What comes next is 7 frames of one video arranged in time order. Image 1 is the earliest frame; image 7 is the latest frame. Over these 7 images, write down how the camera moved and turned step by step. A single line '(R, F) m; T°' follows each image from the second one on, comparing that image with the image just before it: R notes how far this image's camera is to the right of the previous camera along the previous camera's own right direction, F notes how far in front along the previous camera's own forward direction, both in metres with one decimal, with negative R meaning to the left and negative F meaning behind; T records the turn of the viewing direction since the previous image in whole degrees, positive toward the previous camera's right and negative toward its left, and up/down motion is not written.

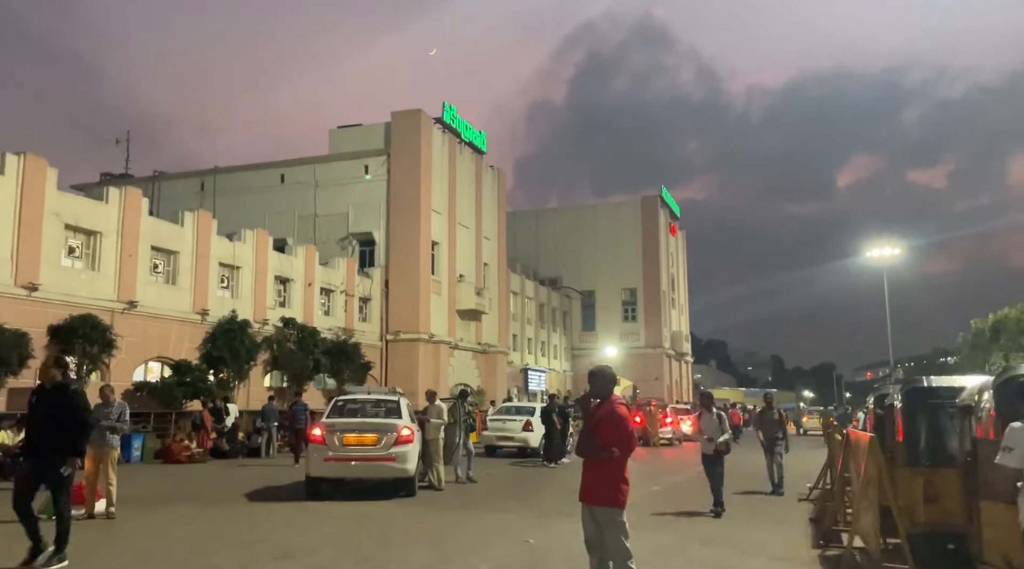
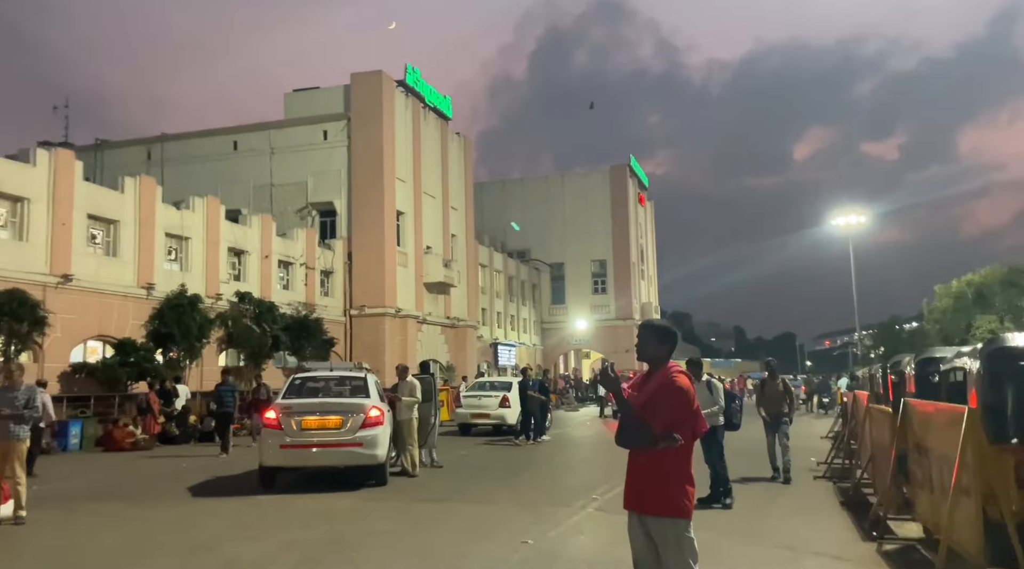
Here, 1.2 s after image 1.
(0.0, +1.4) m; +2°
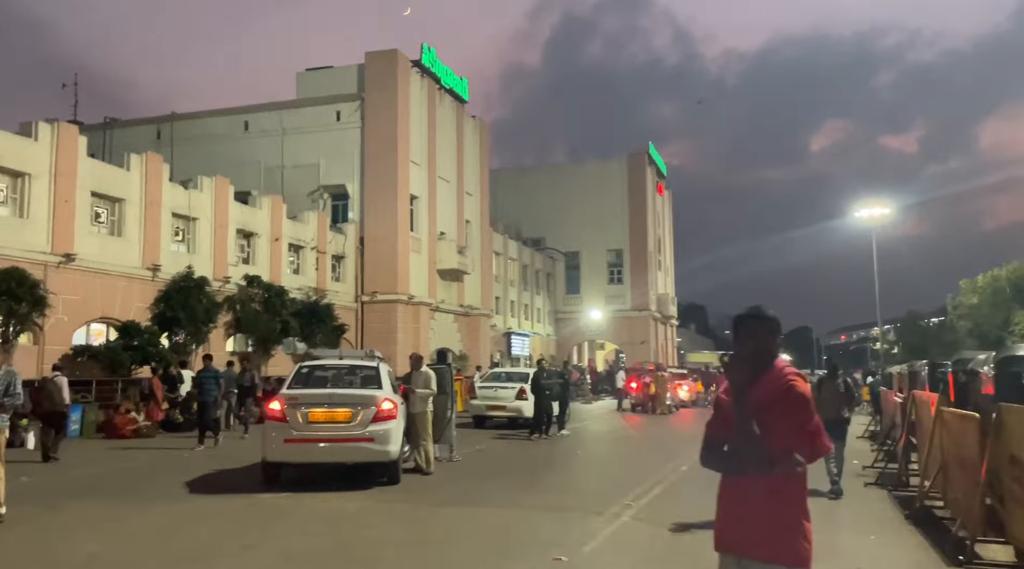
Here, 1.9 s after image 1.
(-0.2, +0.9) m; -1°
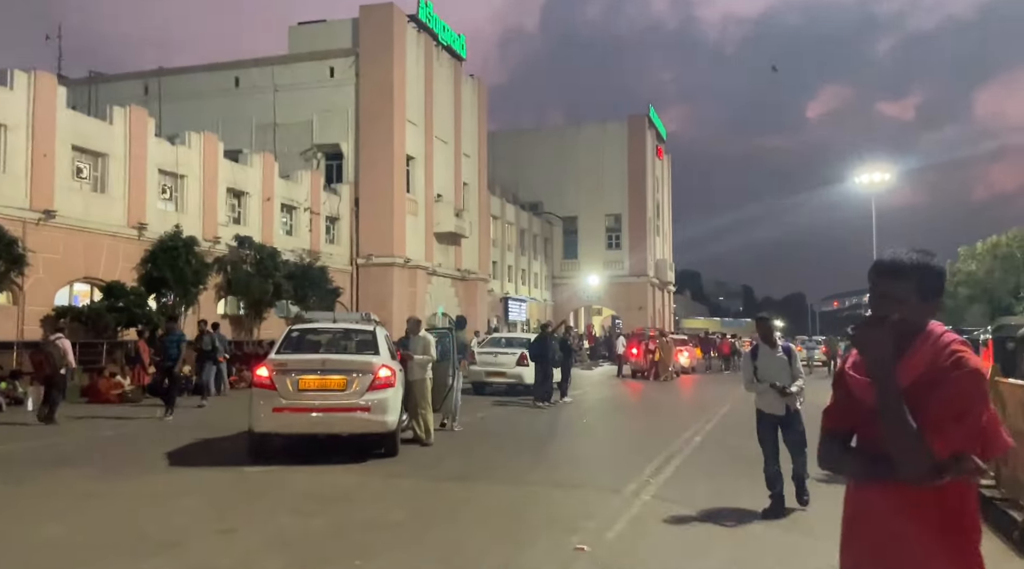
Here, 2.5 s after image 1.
(-0.2, +0.9) m; 0°
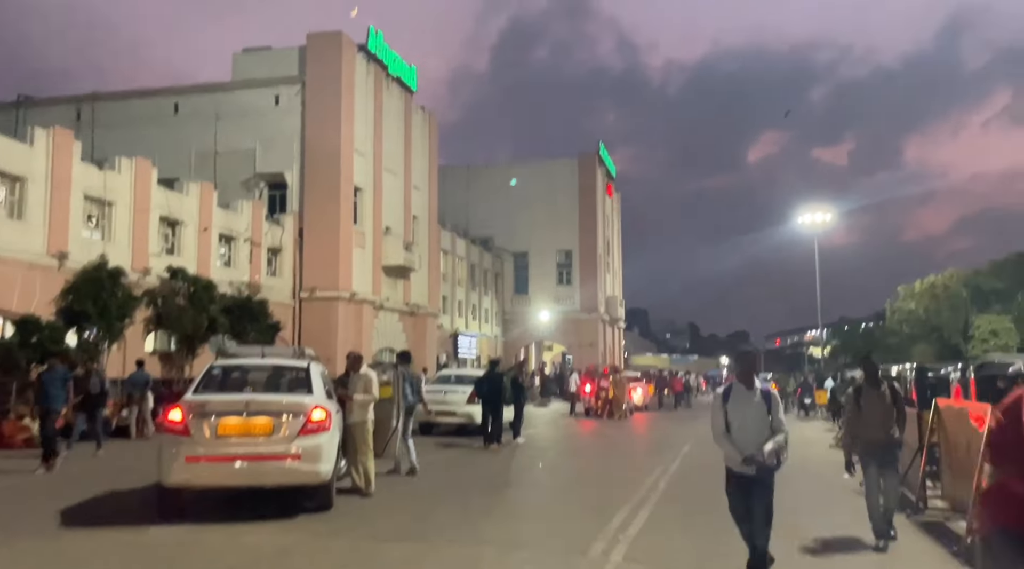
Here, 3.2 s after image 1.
(0.0, +1.1) m; +3°
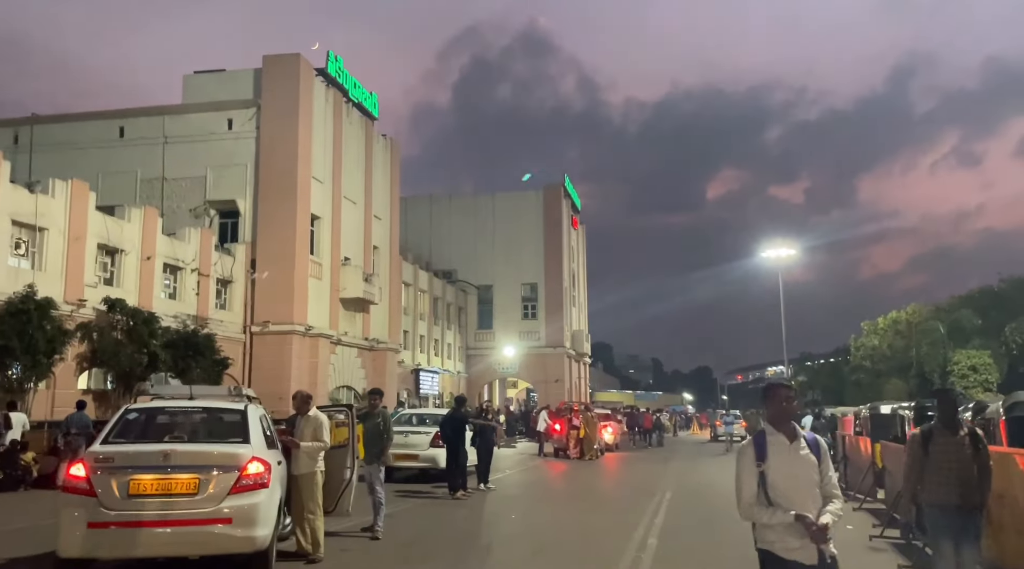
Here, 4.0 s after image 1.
(-0.1, +1.4) m; +2°
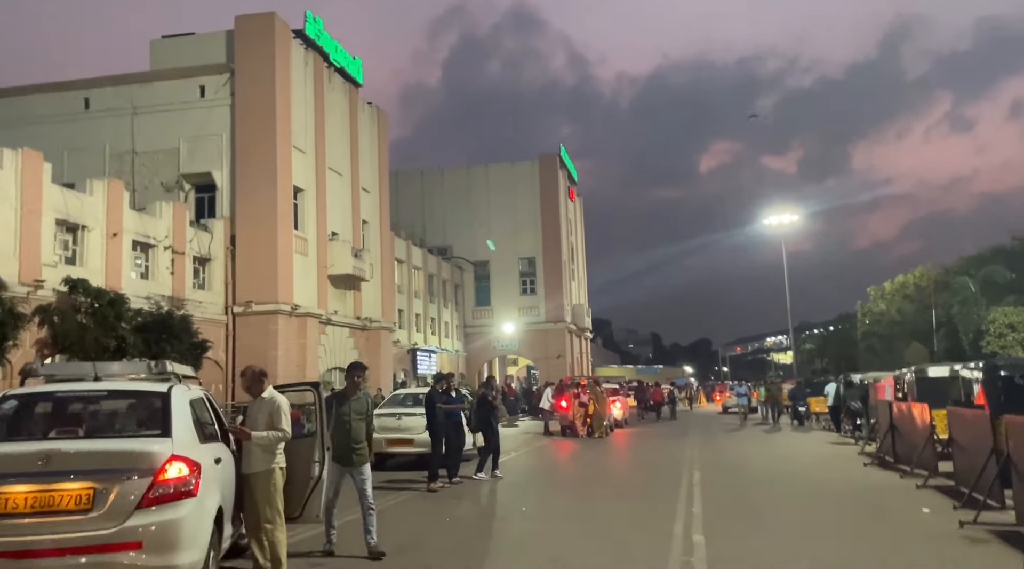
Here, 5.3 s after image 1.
(-0.1, +2.0) m; 0°
